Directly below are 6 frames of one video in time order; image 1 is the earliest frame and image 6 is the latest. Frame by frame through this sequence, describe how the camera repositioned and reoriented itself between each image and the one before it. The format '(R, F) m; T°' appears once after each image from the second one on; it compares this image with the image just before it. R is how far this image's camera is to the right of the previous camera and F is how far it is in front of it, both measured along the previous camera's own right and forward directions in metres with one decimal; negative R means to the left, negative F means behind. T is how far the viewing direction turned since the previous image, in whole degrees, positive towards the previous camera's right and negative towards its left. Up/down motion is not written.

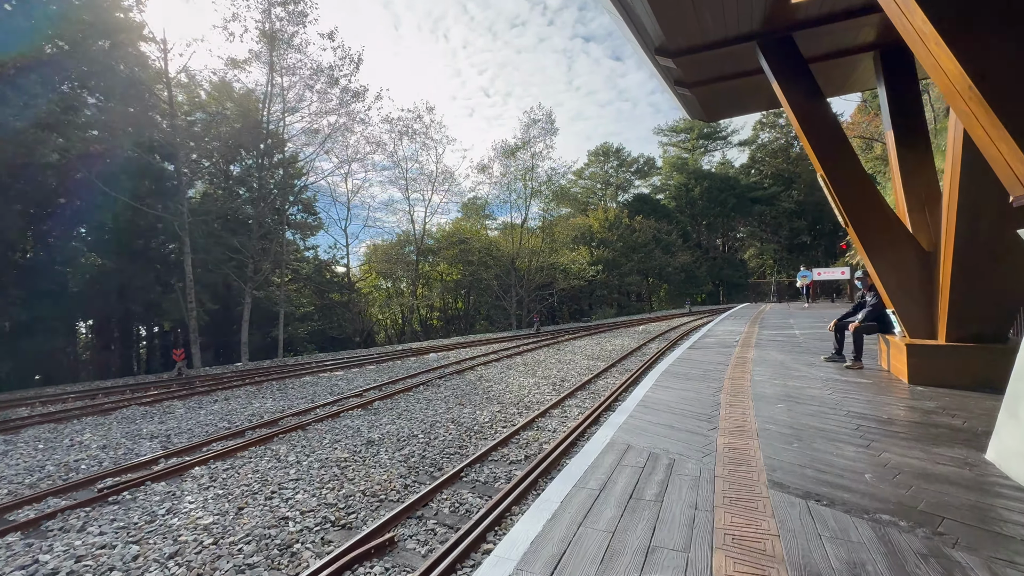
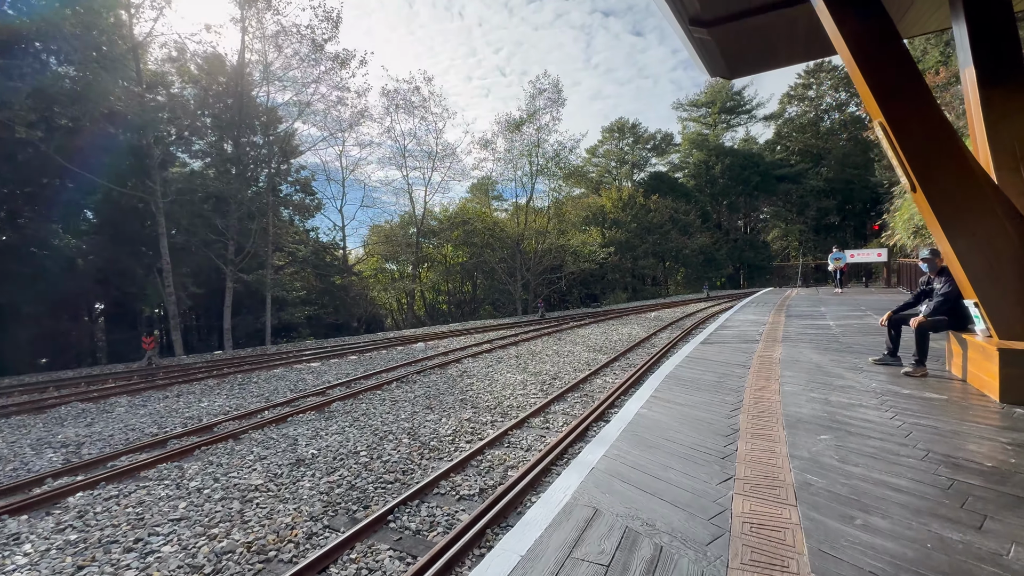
(+0.5, +1.2) m; -2°
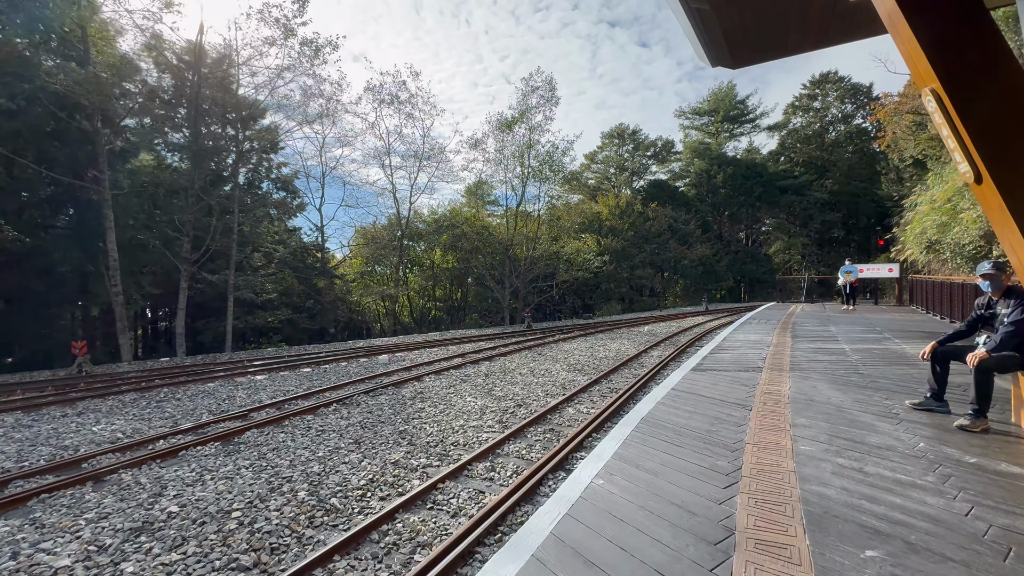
(+0.6, +1.1) m; 0°
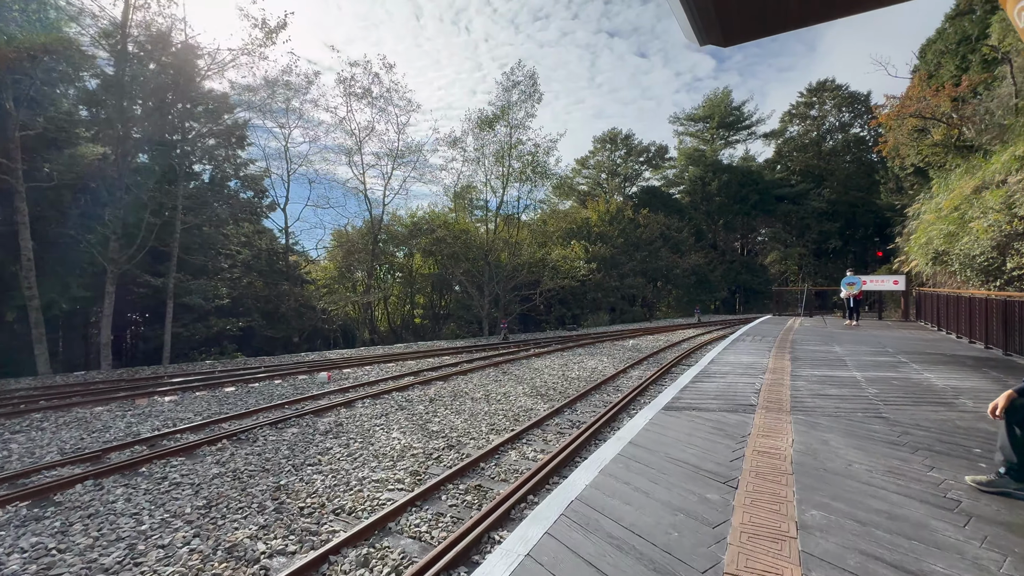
(+0.7, +1.3) m; 0°
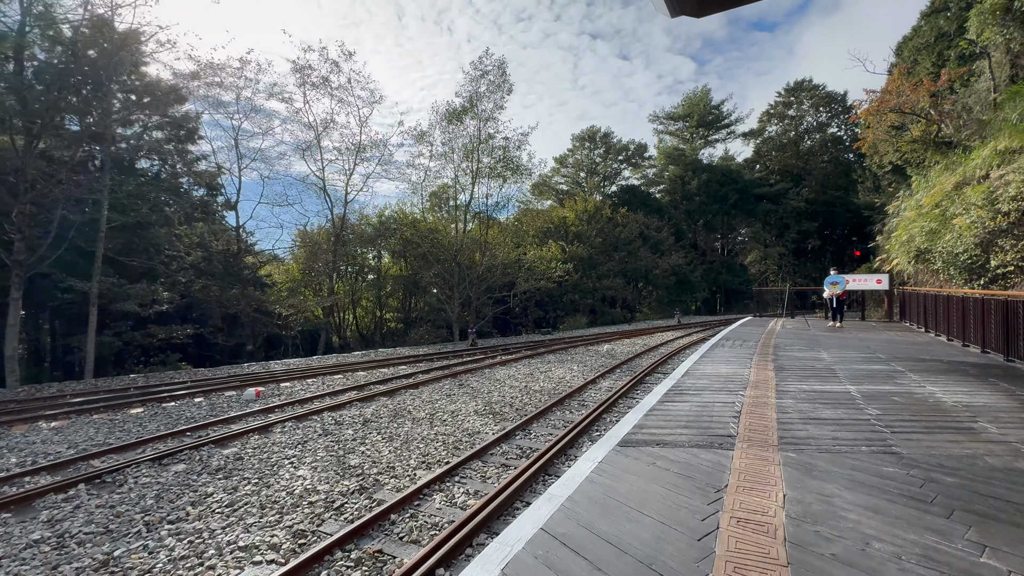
(+0.5, +1.0) m; +2°
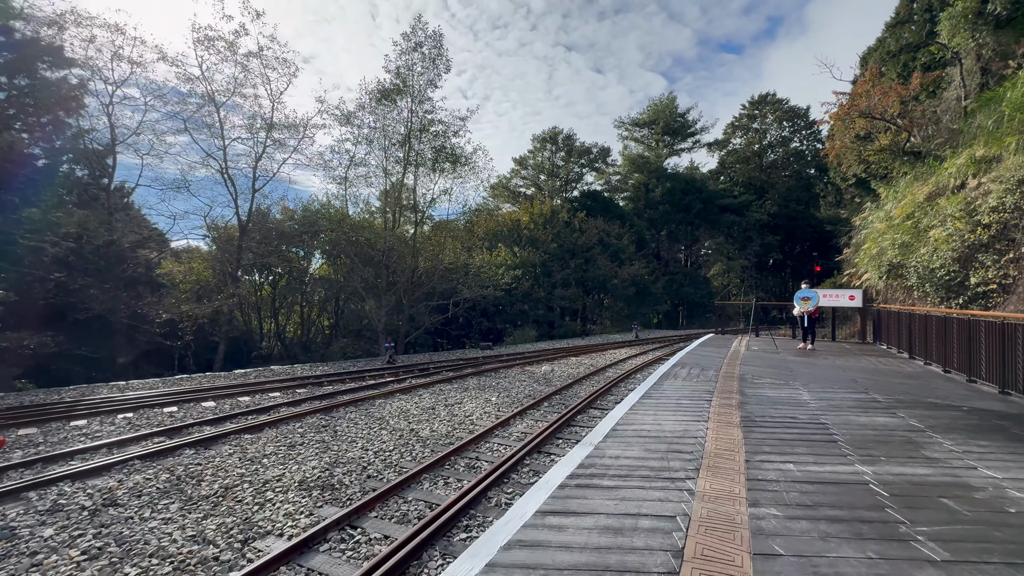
(+1.2, +2.2) m; +4°
